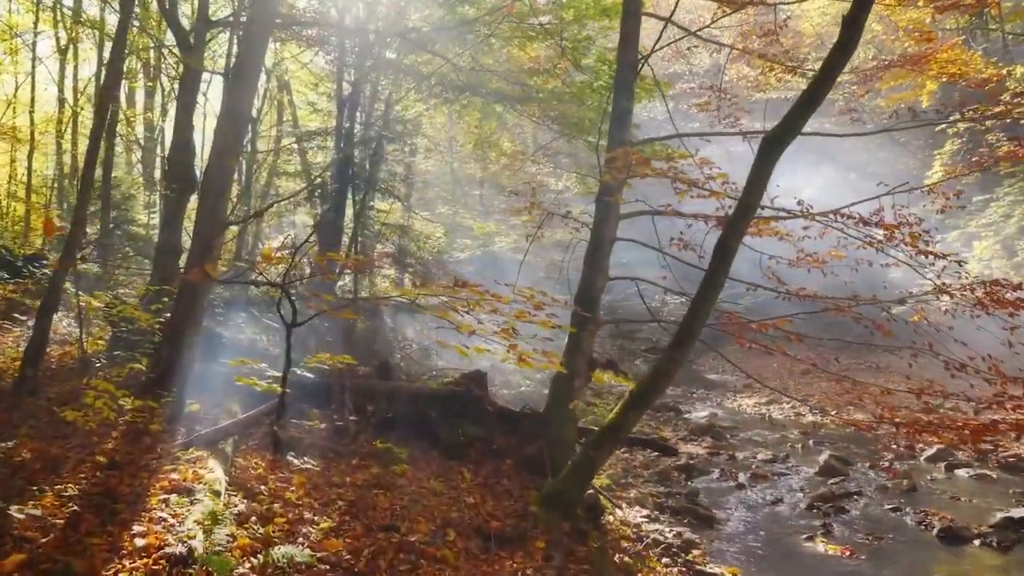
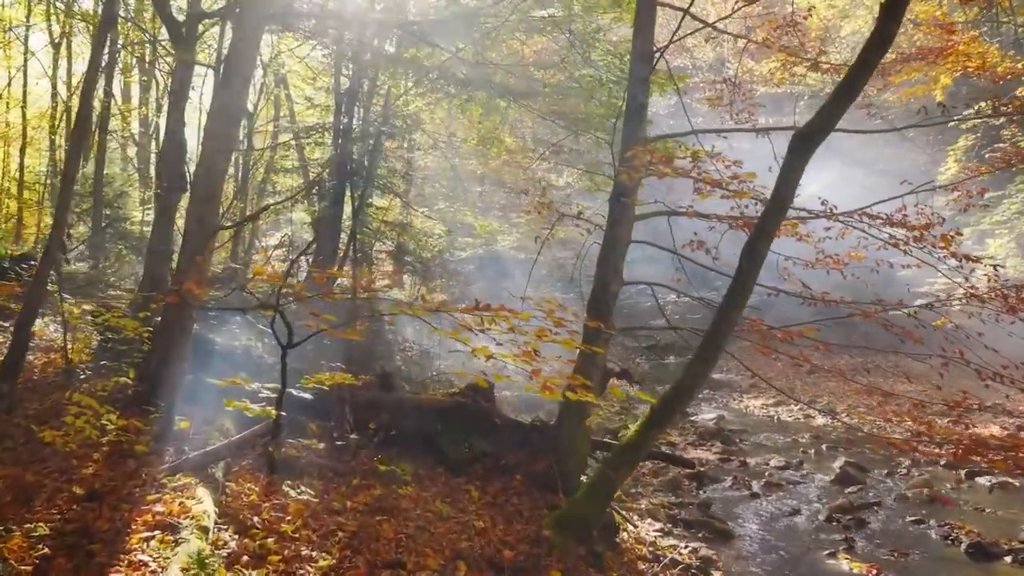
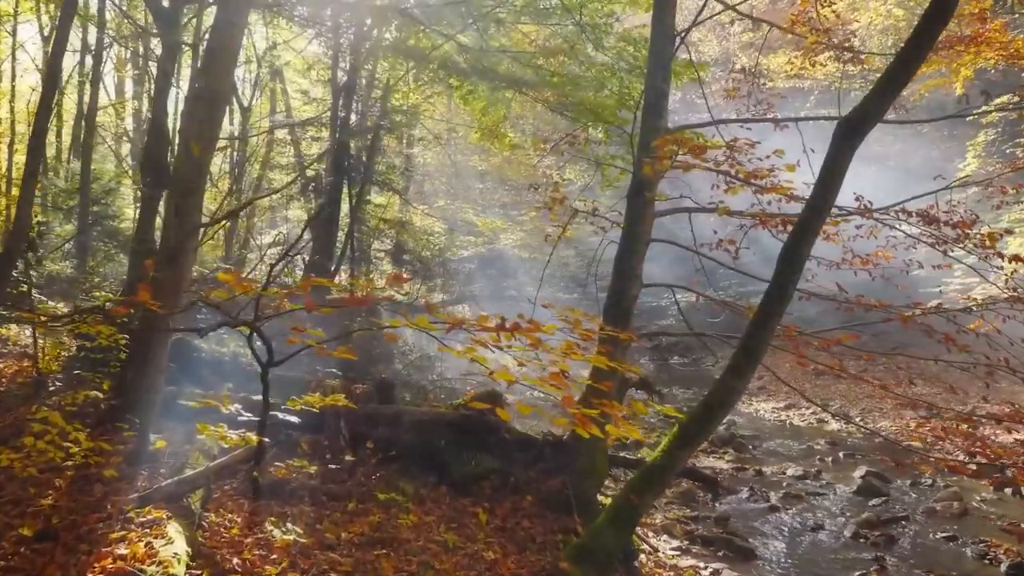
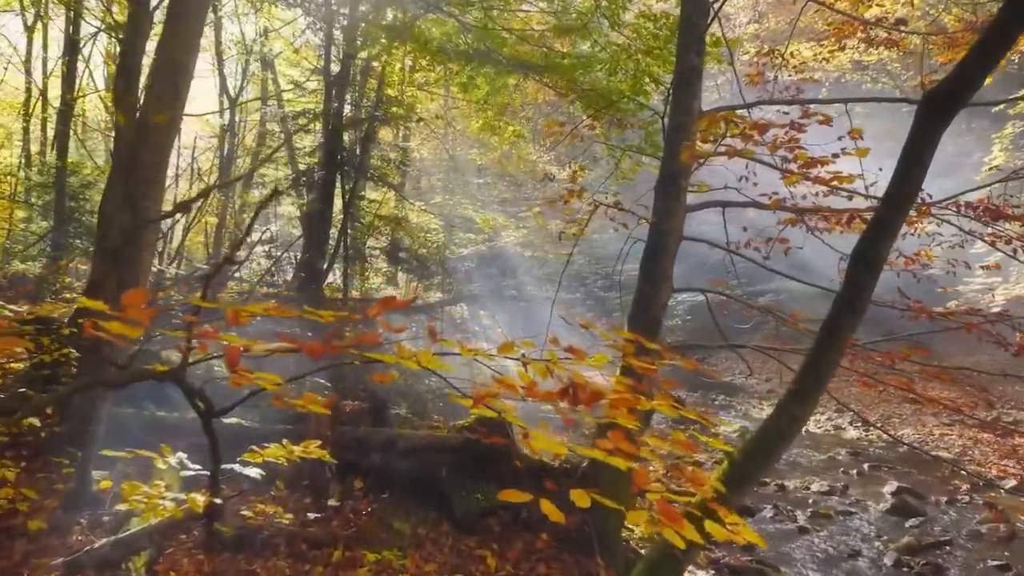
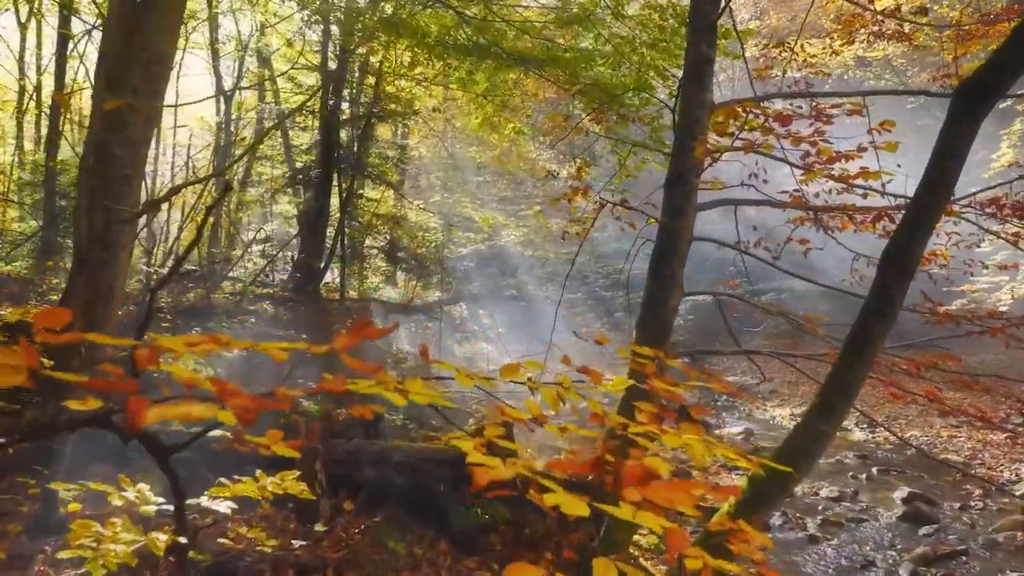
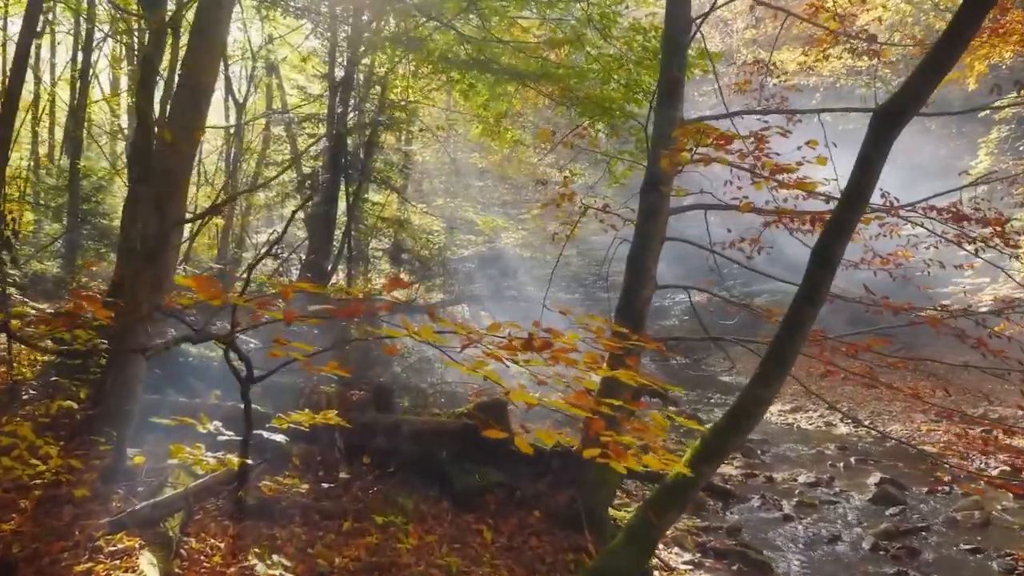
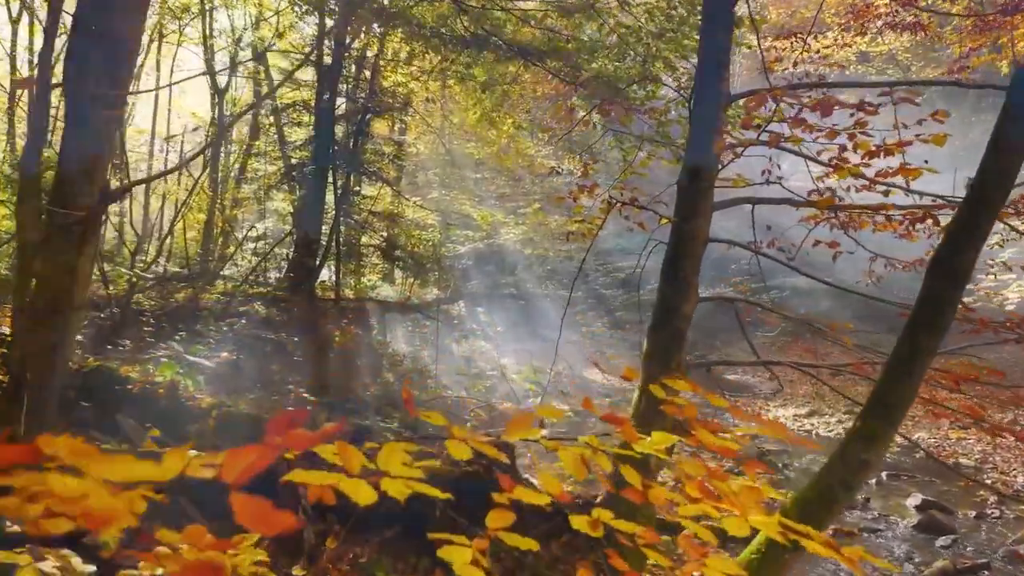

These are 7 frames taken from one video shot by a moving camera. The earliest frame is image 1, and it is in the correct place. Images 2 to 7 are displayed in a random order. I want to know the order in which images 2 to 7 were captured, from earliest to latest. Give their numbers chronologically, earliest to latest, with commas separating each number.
2, 3, 6, 4, 5, 7
